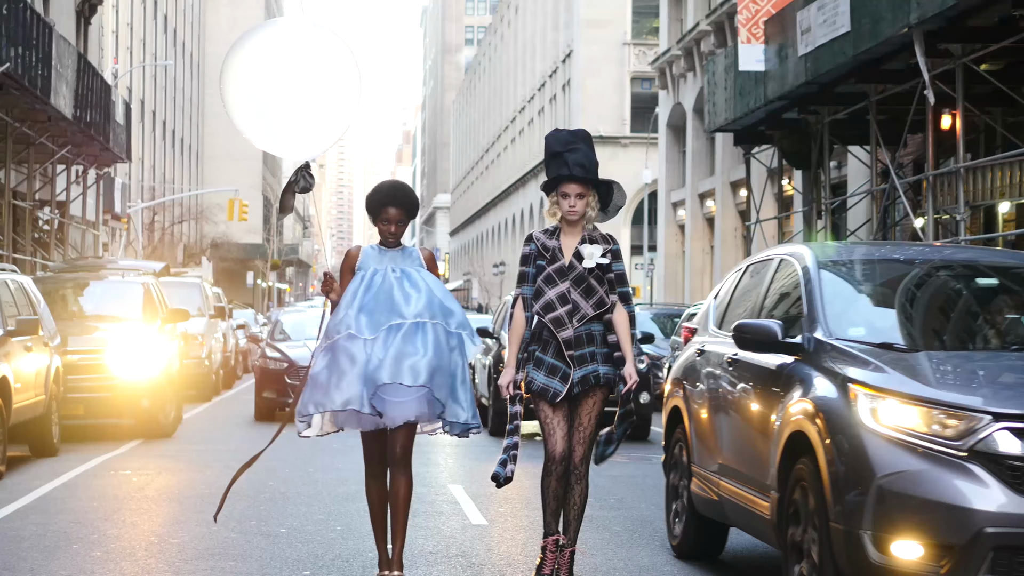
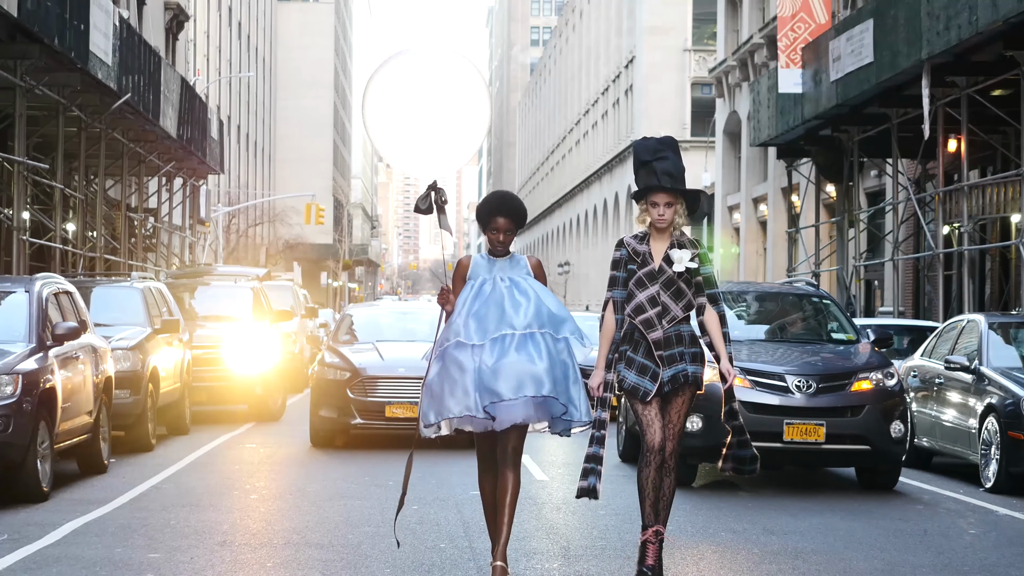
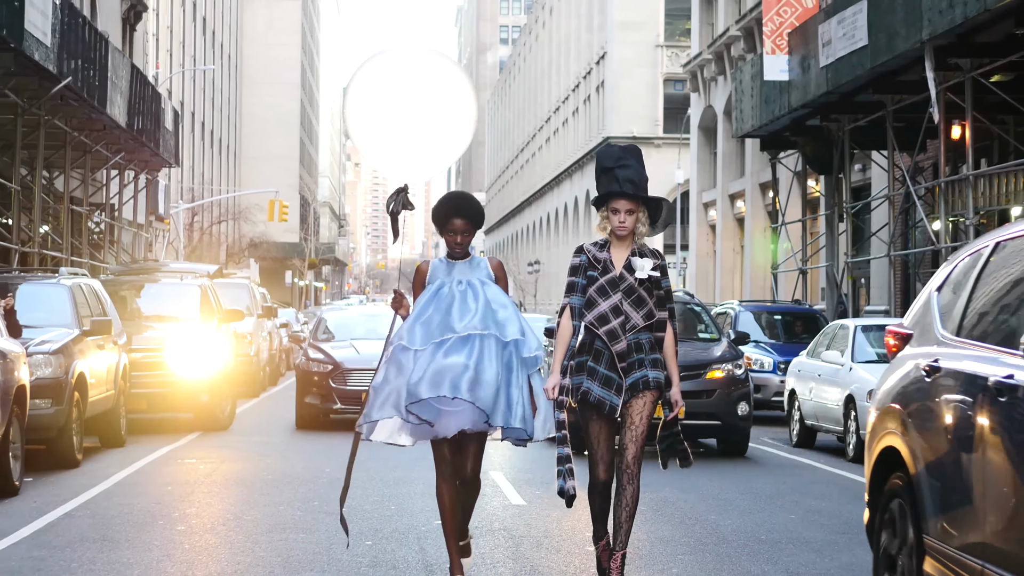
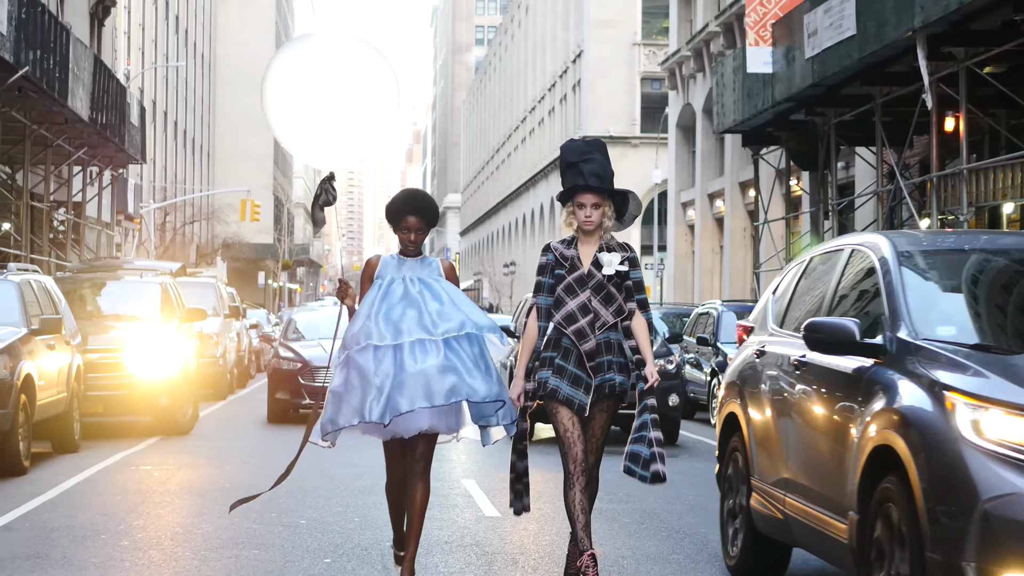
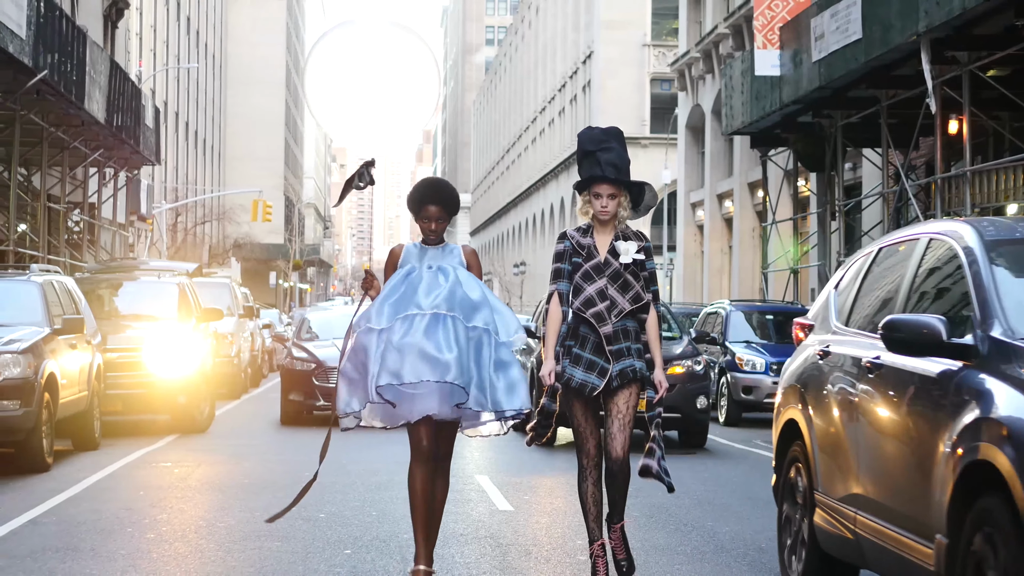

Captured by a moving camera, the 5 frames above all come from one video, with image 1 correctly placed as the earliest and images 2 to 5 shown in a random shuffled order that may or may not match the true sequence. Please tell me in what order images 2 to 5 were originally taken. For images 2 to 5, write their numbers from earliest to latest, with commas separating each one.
4, 5, 3, 2
